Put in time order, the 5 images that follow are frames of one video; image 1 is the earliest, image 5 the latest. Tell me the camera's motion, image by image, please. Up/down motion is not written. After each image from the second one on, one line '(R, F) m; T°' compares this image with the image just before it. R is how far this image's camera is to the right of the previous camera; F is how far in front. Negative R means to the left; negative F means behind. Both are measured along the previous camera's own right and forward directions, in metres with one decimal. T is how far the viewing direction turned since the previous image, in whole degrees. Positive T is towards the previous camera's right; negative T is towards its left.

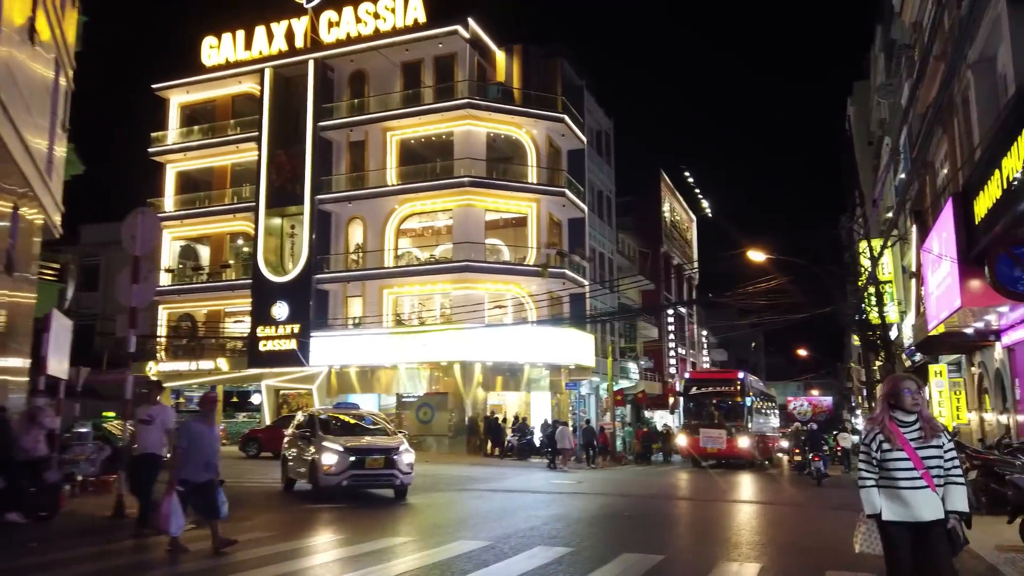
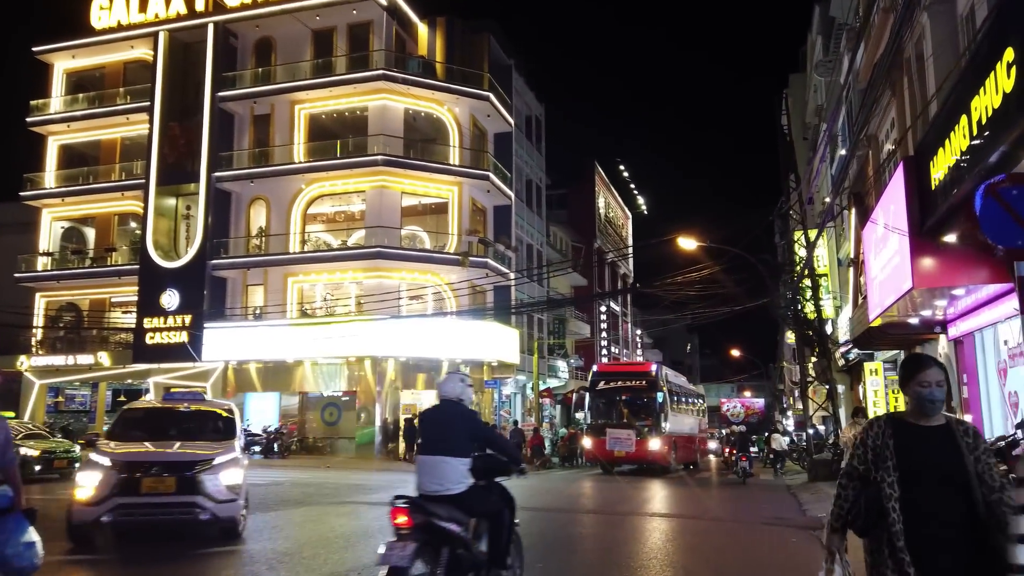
(+1.0, +2.4) m; +5°
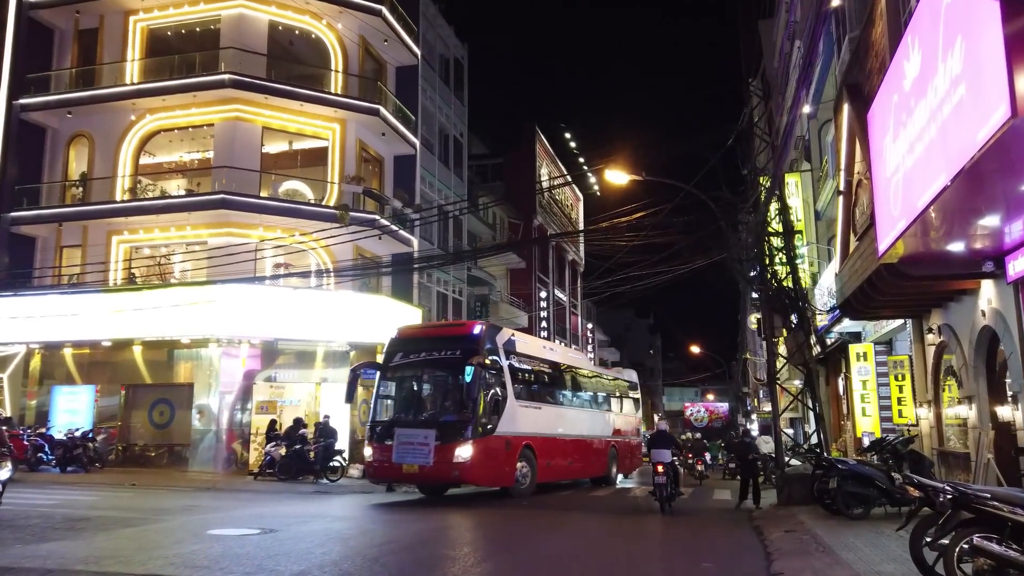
(+2.5, +6.5) m; +2°
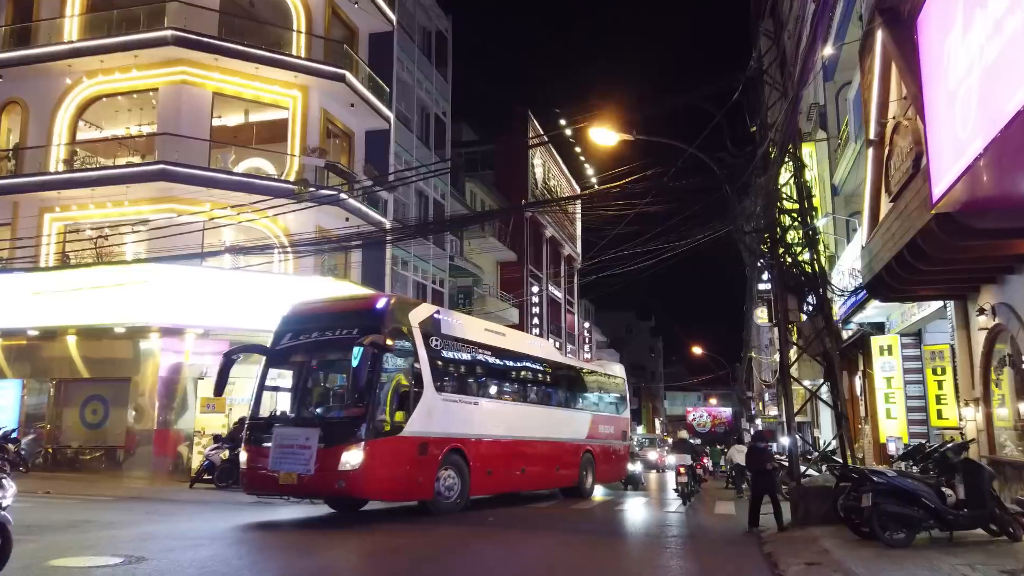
(+0.7, +2.5) m; 0°
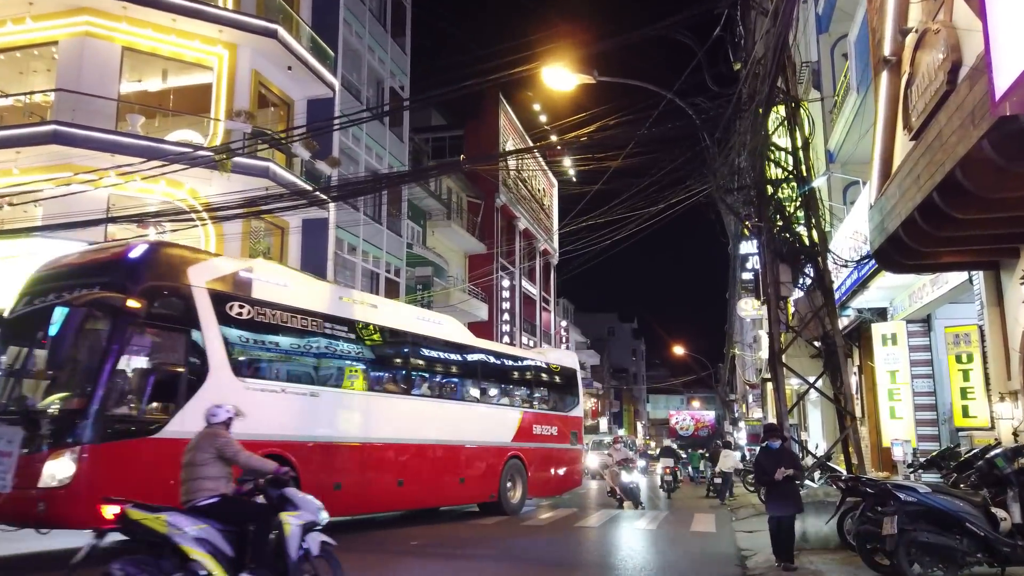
(+0.8, +2.5) m; +1°
